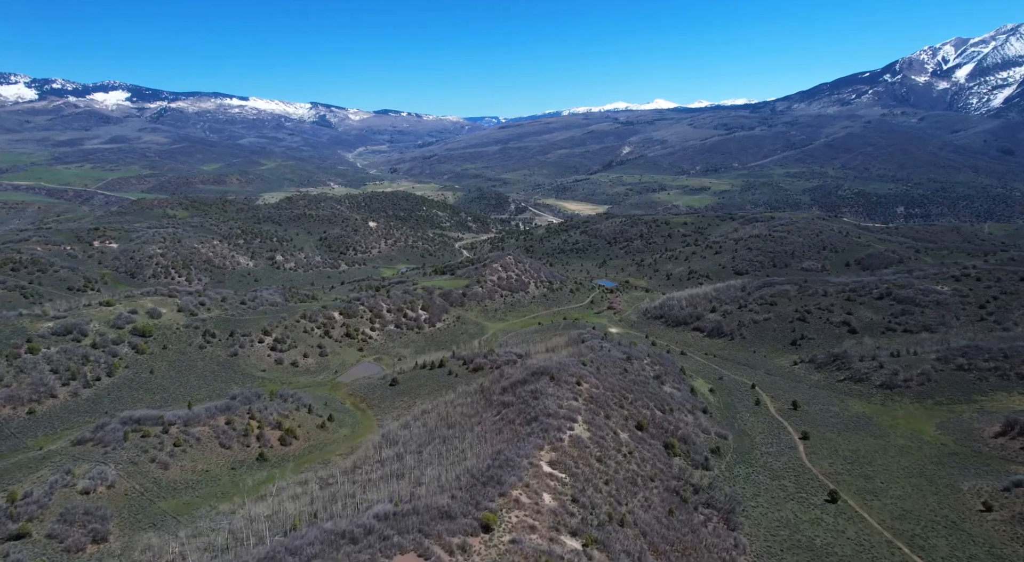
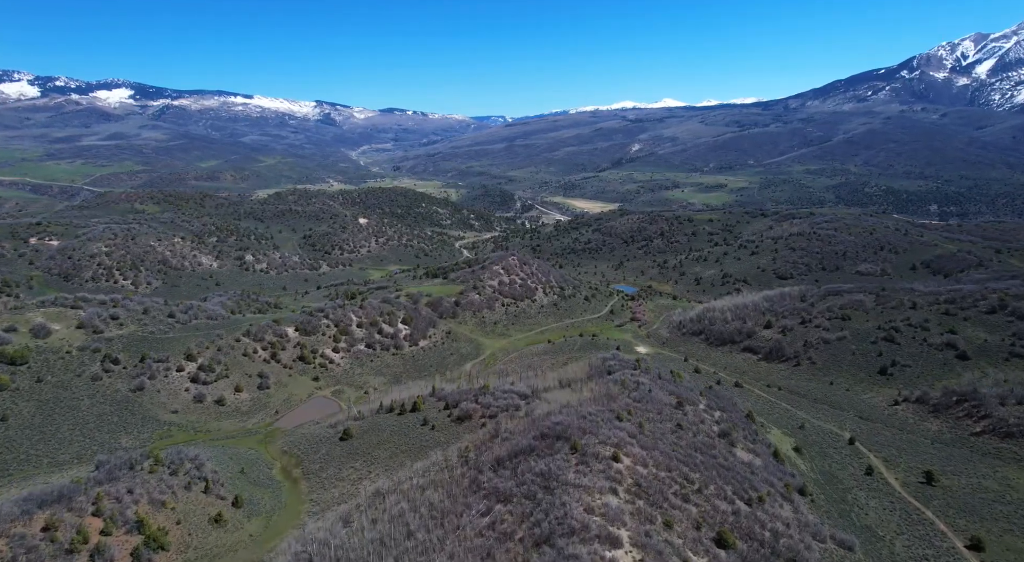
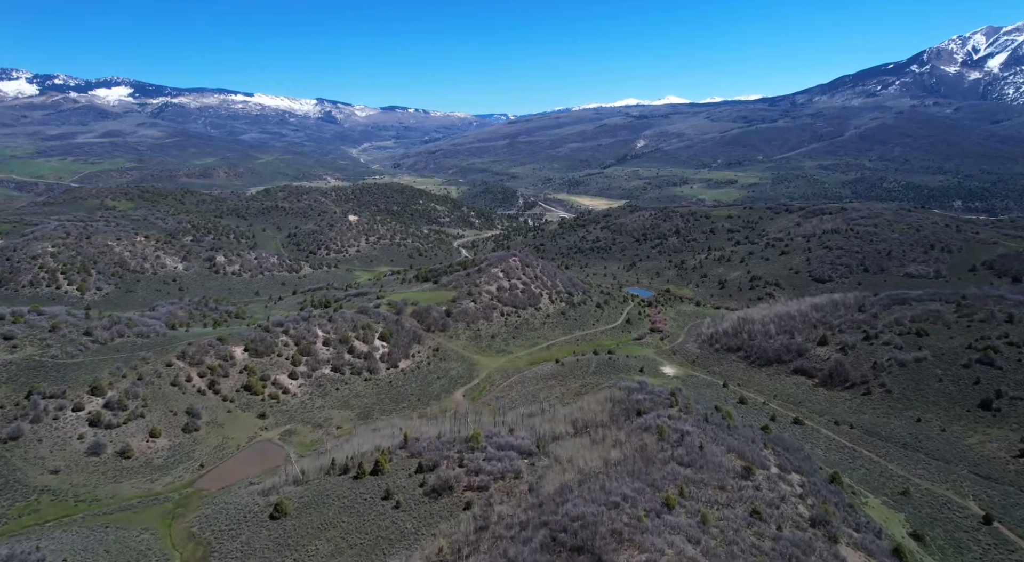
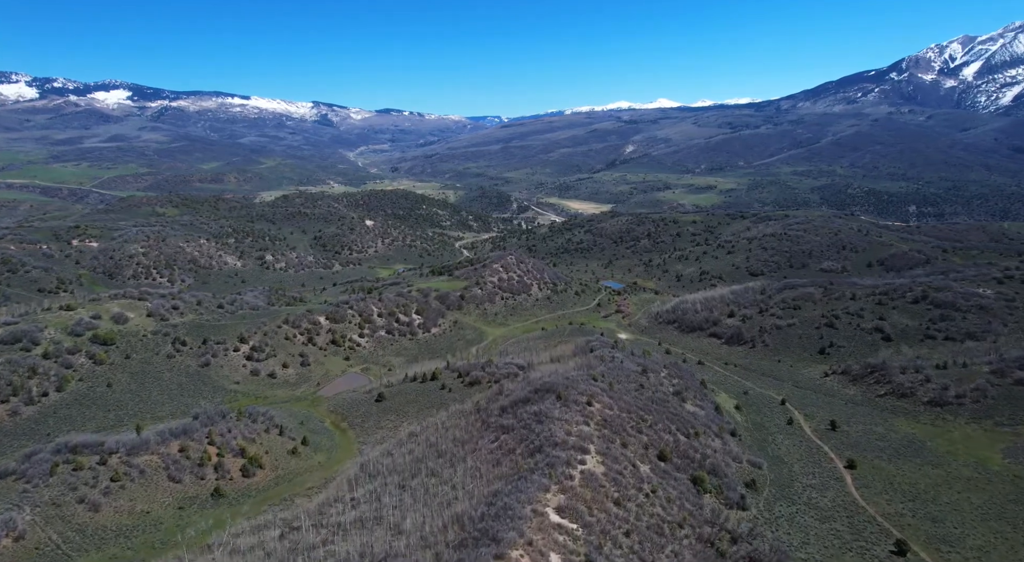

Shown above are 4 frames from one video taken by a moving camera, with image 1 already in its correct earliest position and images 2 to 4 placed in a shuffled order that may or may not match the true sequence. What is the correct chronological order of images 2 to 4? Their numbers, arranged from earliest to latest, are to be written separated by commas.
4, 2, 3
